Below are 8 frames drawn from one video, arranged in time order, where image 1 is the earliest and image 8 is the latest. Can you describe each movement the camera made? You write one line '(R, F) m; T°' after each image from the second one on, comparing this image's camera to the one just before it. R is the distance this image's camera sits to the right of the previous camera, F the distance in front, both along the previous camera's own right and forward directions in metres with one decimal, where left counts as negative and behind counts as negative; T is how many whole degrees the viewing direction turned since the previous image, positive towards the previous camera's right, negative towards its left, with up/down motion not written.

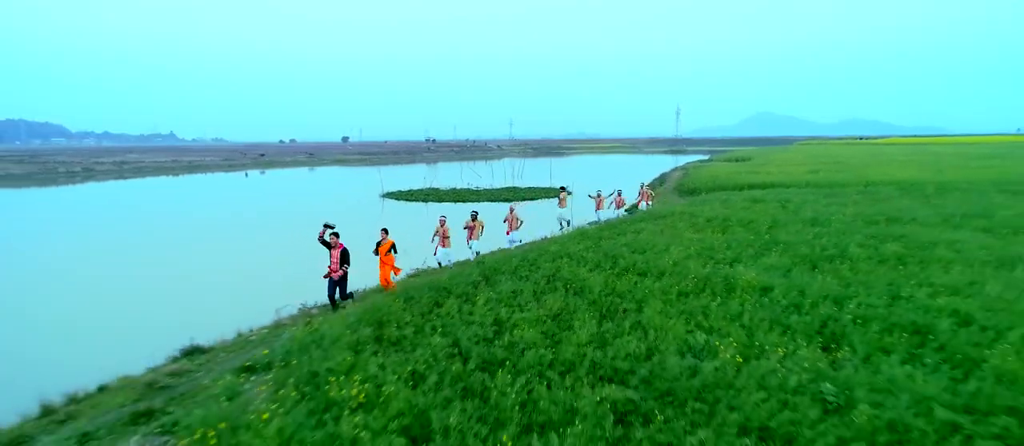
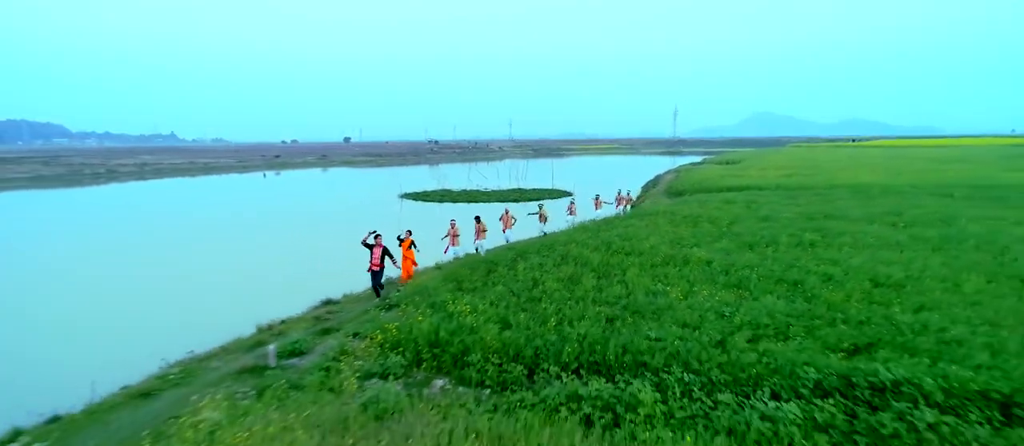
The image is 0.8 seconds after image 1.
(-0.4, -2.8) m; 0°
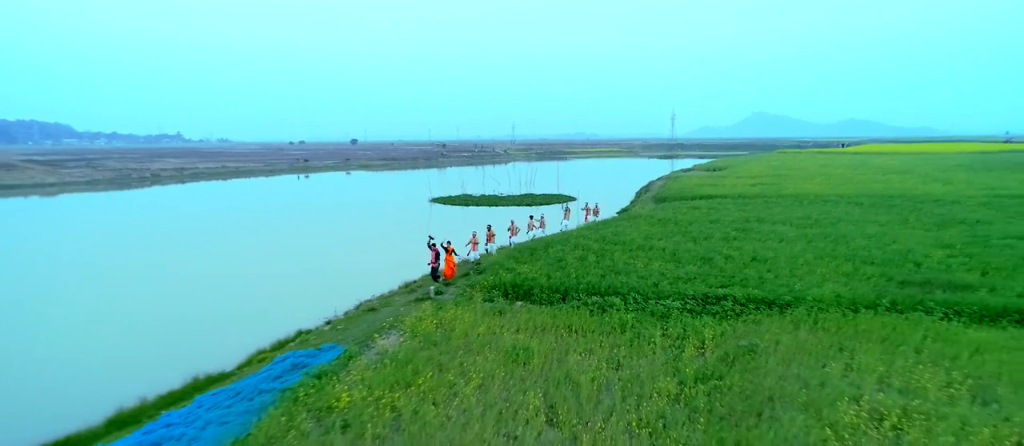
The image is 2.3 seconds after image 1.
(-0.7, -5.7) m; 0°
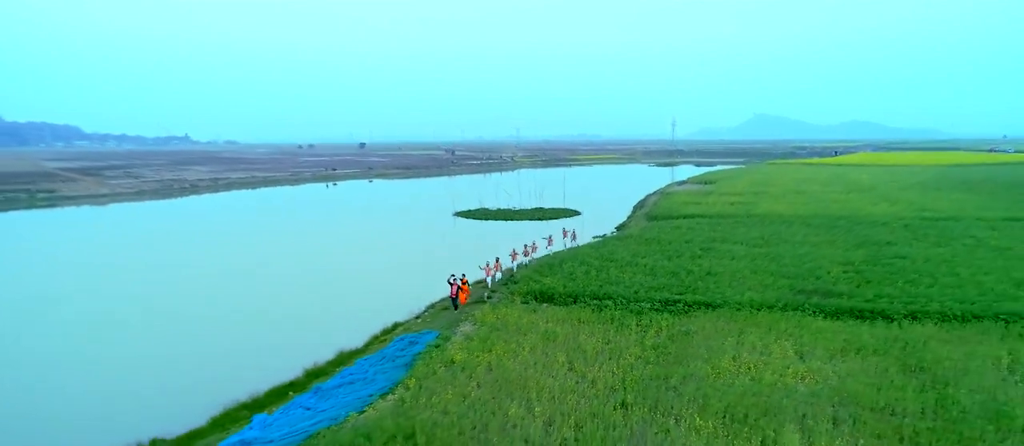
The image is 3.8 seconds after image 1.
(-0.7, -5.5) m; 0°
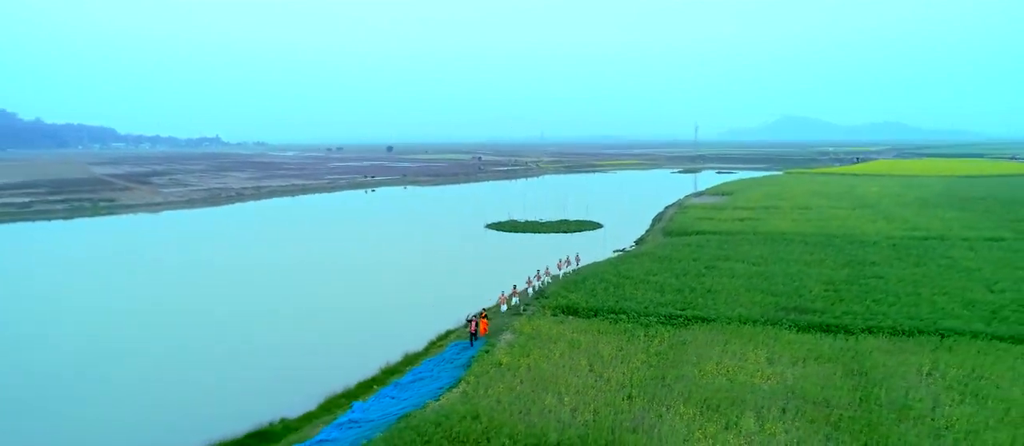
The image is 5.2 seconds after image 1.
(-0.3, -3.6) m; -2°
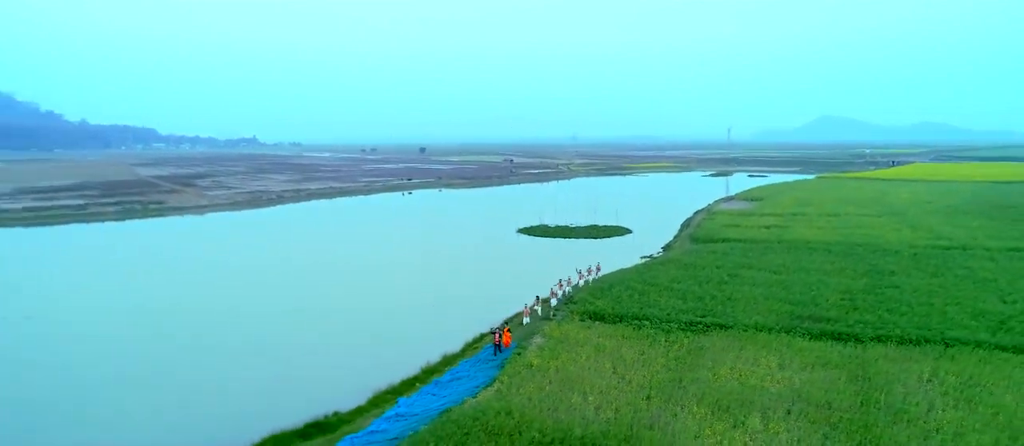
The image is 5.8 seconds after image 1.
(0.0, -1.6) m; -3°
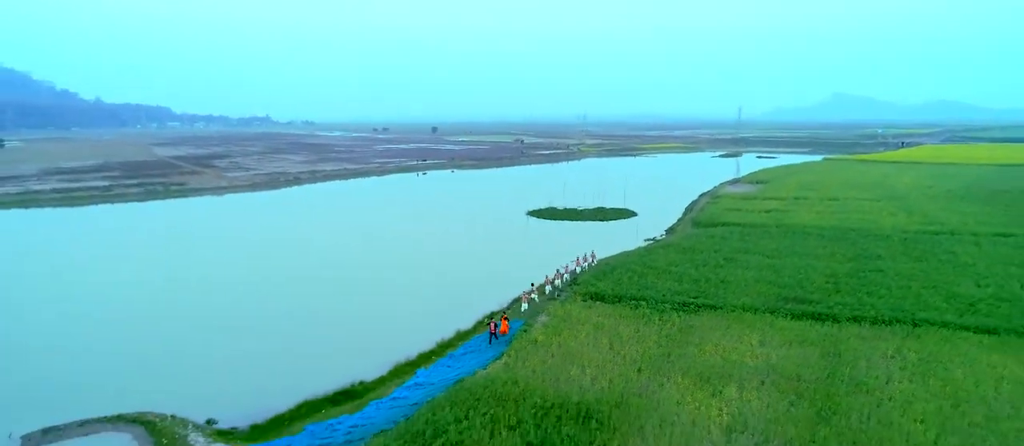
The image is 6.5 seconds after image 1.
(+0.1, -1.8) m; -1°
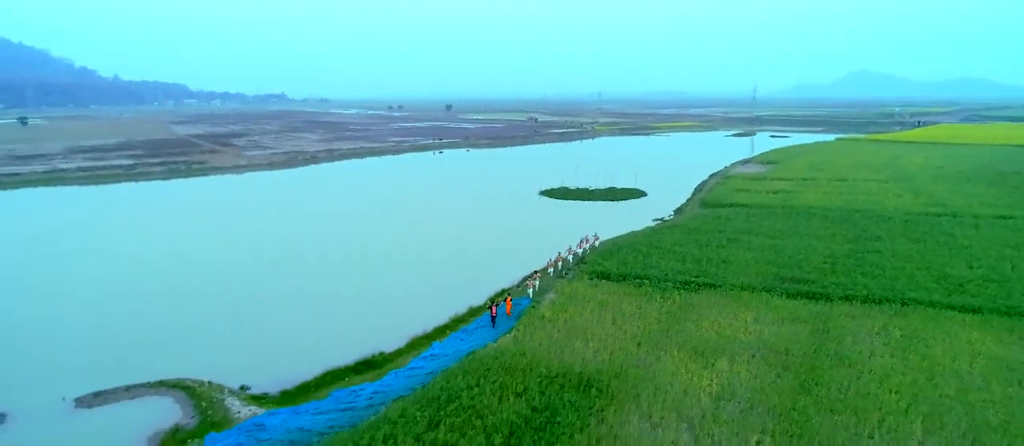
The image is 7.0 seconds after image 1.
(+0.2, -1.2) m; -1°
